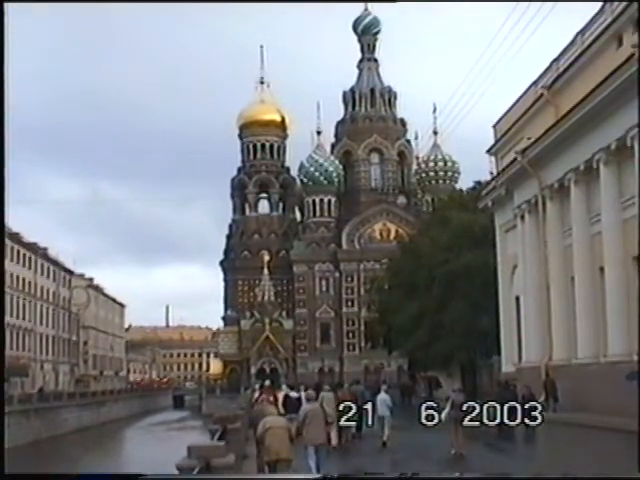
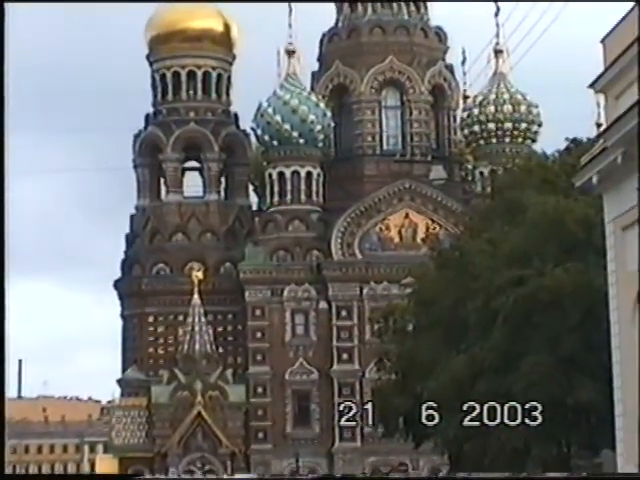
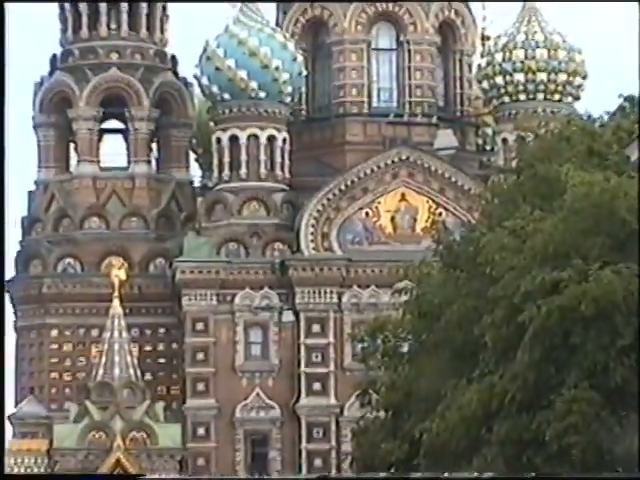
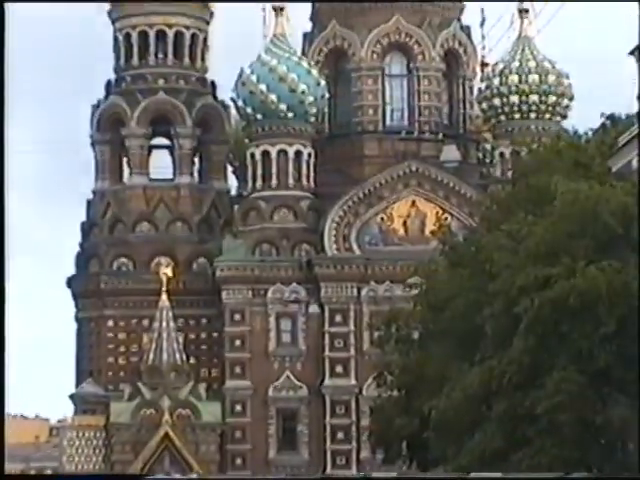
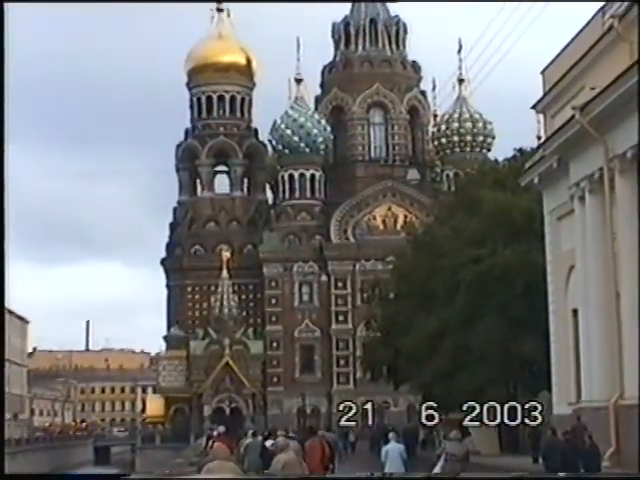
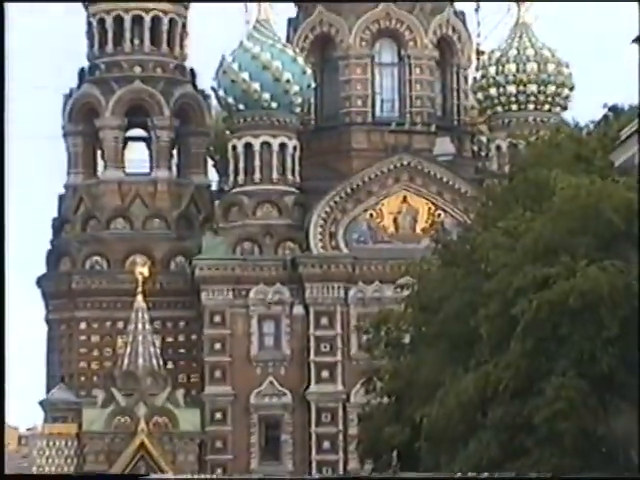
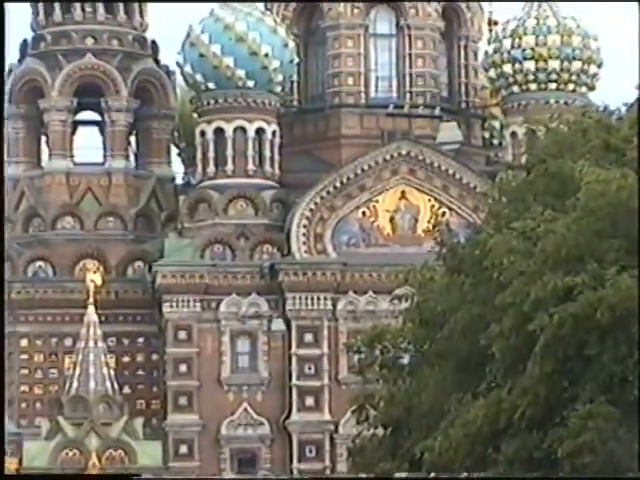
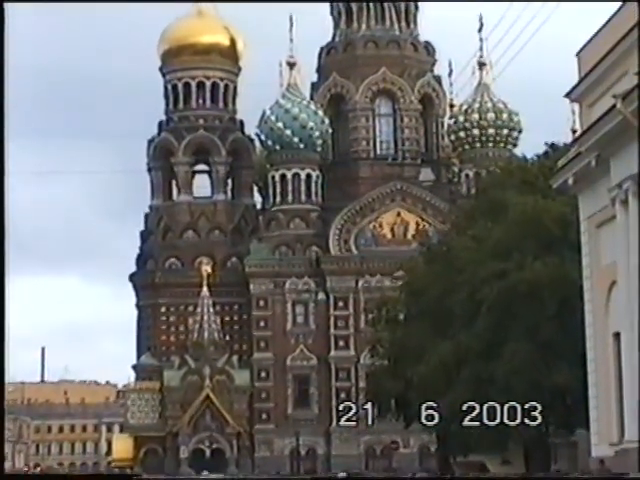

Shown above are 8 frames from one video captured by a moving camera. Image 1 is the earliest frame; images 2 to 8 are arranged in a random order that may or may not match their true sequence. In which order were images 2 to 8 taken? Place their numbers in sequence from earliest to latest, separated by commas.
5, 8, 2, 4, 6, 3, 7
